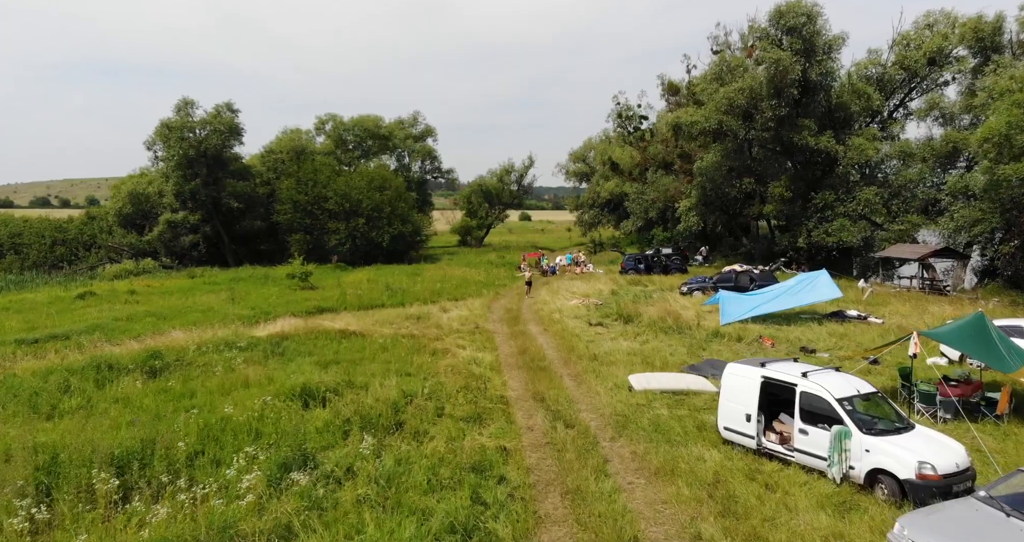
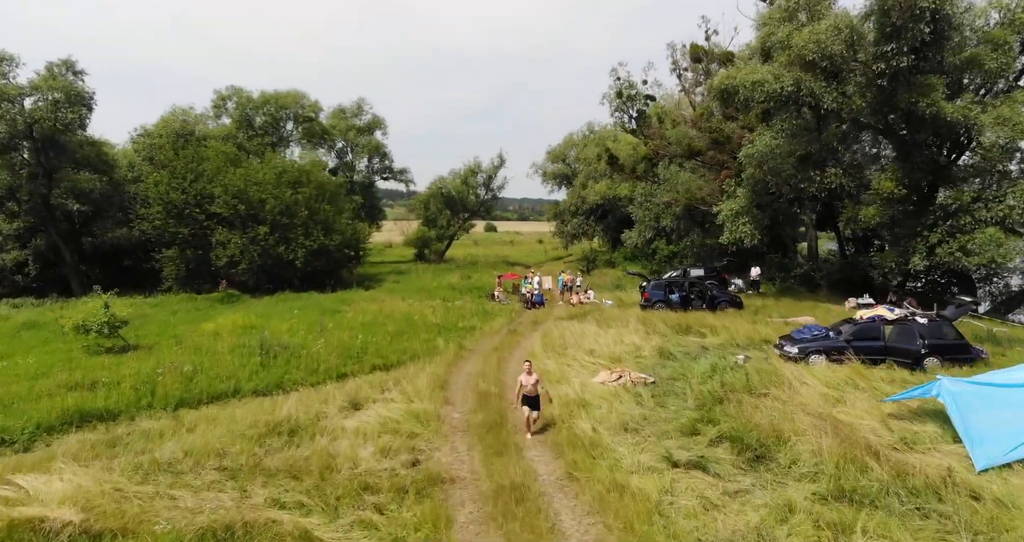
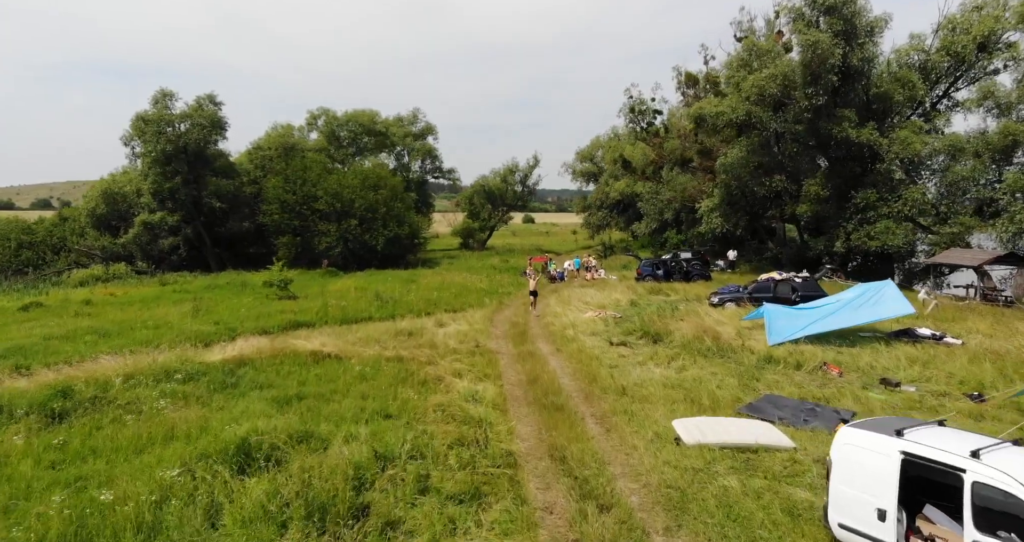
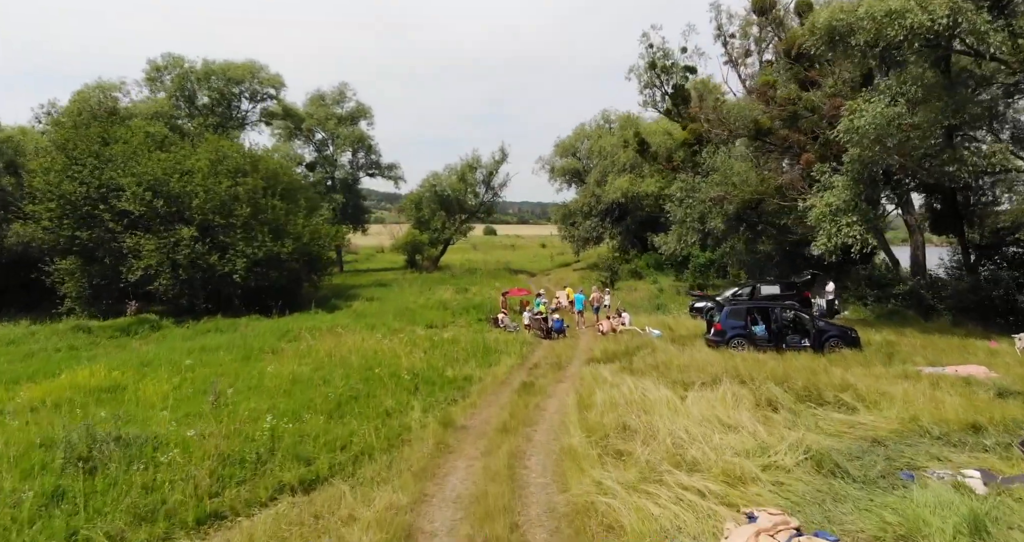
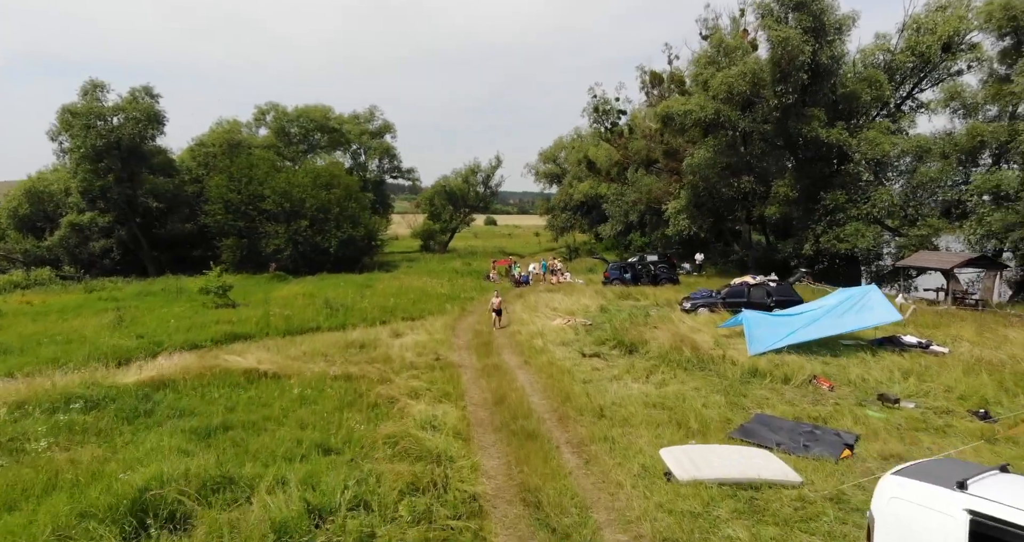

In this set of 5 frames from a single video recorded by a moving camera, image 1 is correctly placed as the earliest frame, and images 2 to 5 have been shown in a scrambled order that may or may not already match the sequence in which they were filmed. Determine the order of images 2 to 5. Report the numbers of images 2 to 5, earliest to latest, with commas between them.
3, 5, 2, 4
